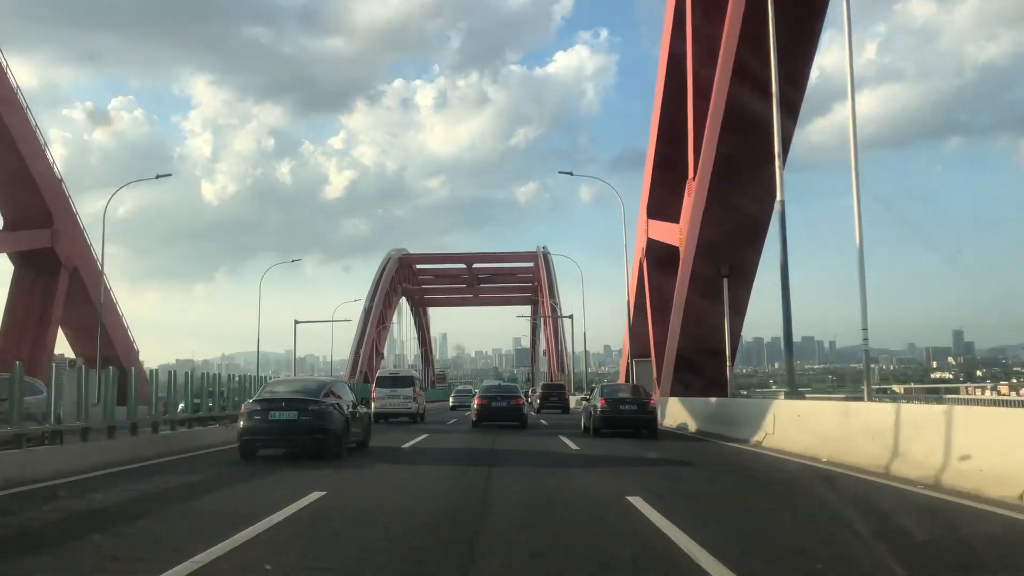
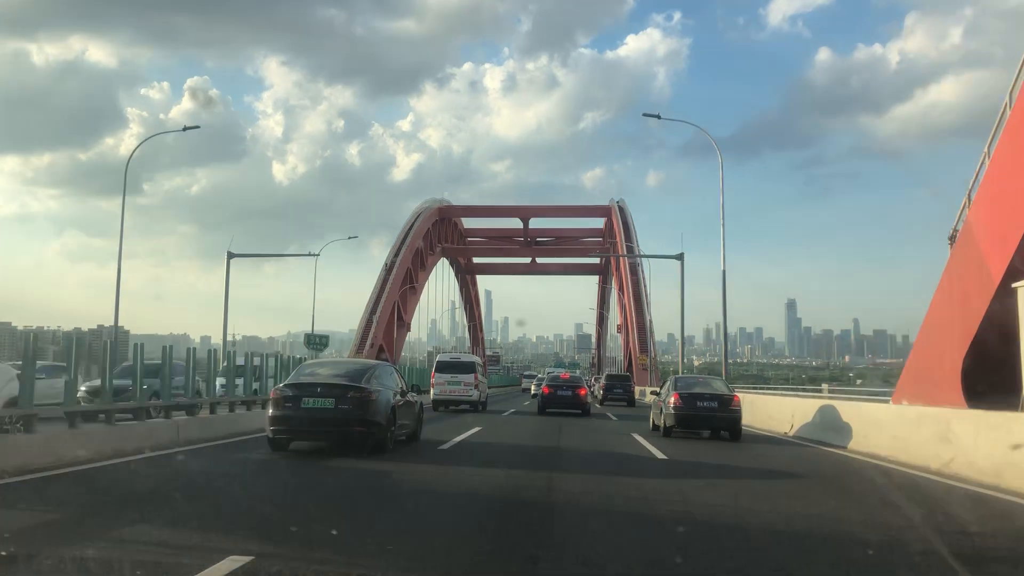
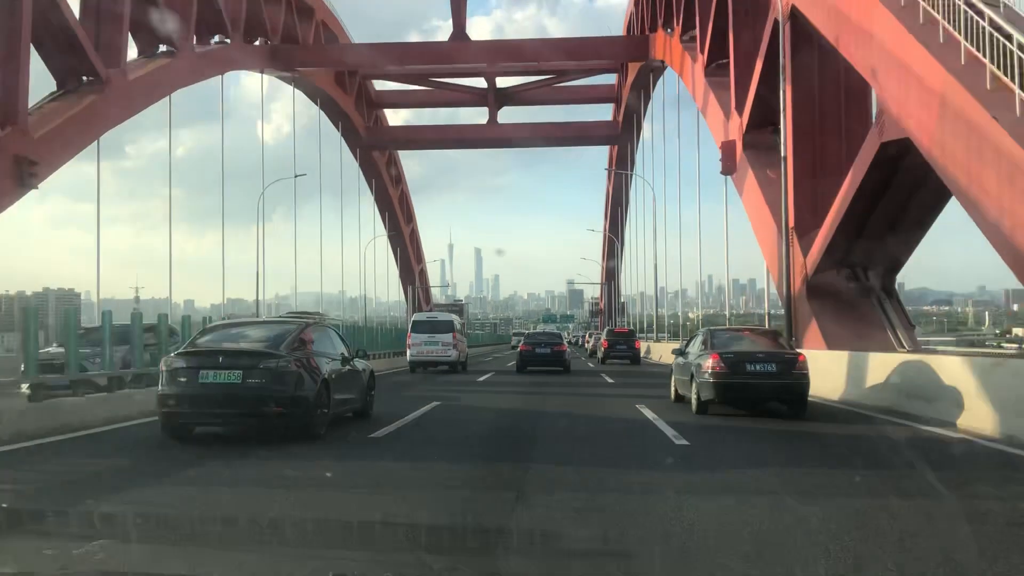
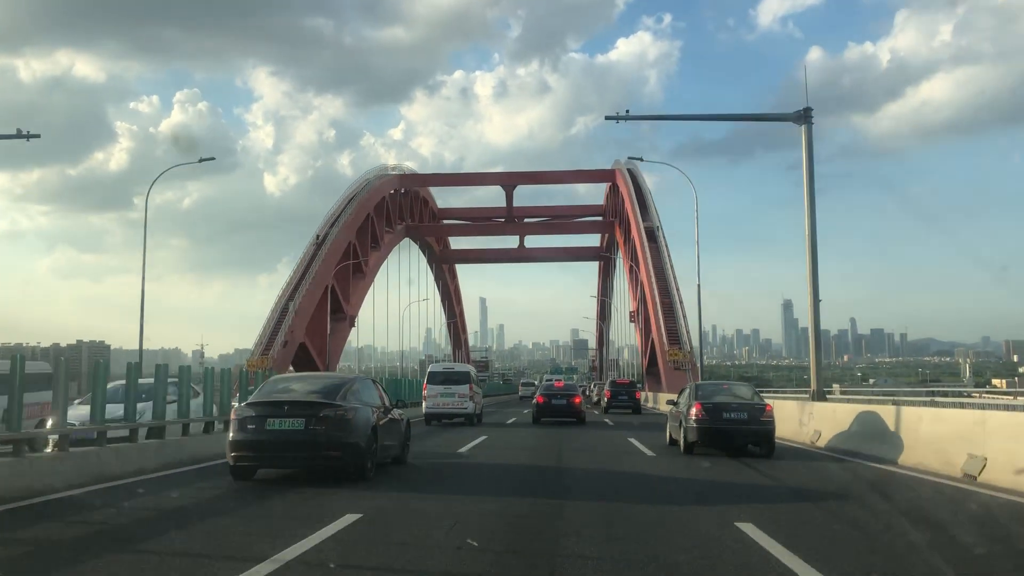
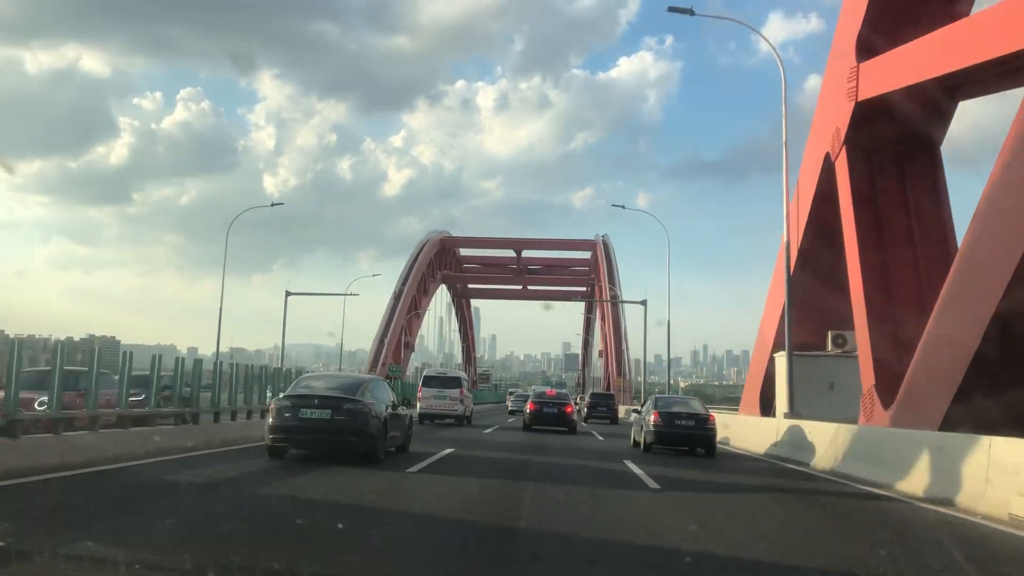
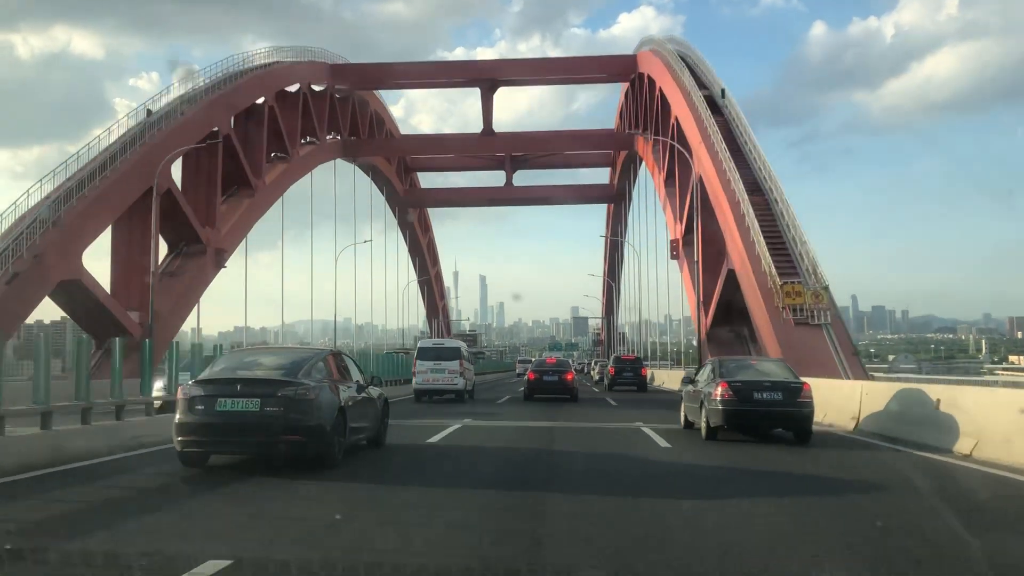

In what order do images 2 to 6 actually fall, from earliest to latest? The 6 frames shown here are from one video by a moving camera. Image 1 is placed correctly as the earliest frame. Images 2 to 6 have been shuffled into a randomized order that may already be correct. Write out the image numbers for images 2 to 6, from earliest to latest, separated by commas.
5, 2, 4, 6, 3
